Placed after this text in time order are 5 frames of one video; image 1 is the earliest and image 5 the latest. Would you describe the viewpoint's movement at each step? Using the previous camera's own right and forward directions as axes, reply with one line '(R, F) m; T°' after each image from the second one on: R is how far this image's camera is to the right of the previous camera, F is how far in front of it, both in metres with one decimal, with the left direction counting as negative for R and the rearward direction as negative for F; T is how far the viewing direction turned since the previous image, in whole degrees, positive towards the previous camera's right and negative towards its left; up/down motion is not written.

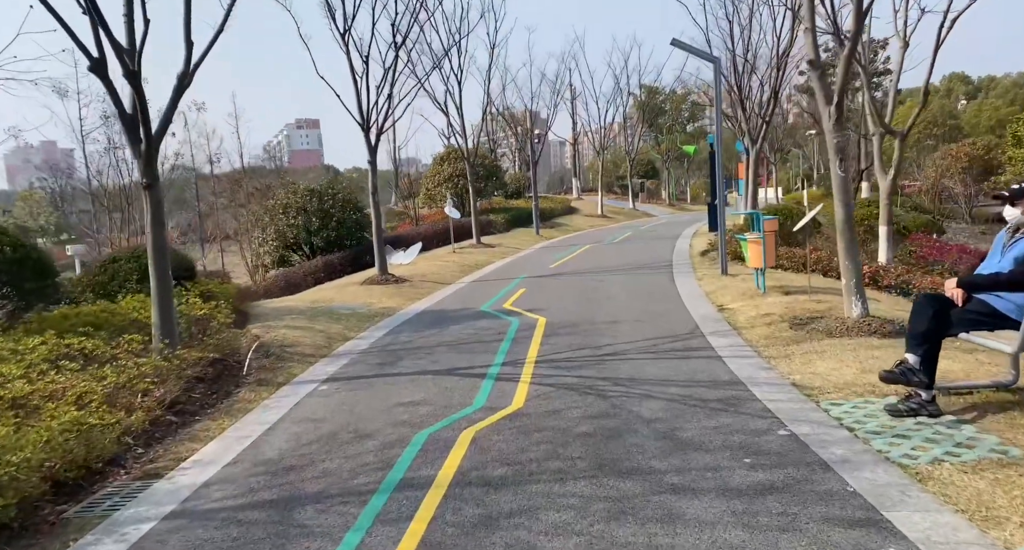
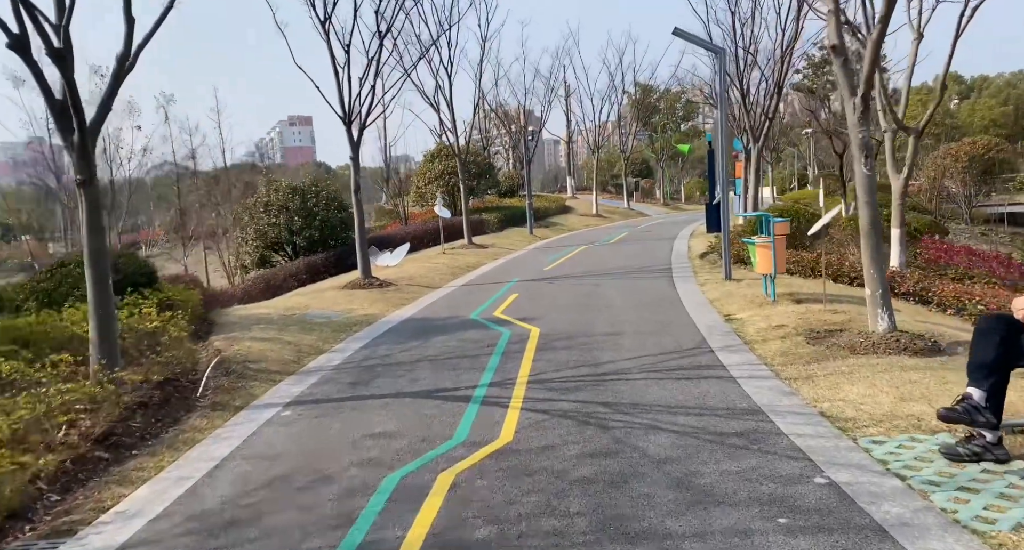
(0.0, +0.9) m; +1°
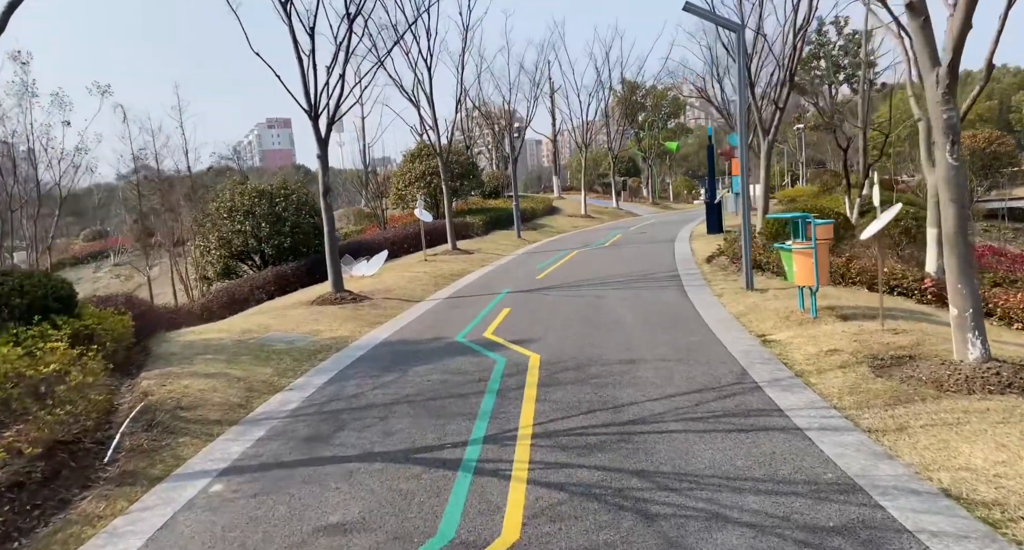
(-0.1, +1.6) m; +1°
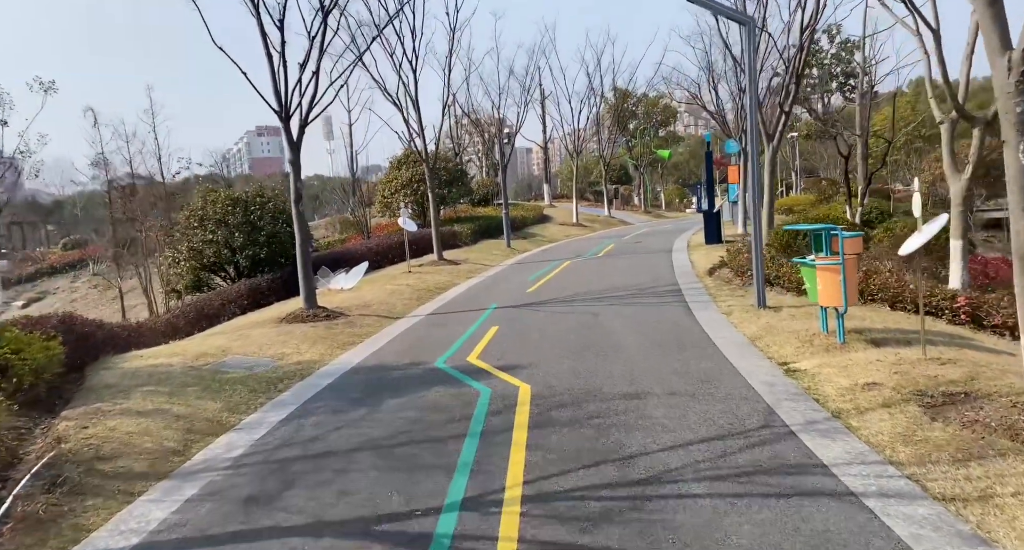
(0.0, +1.1) m; +1°
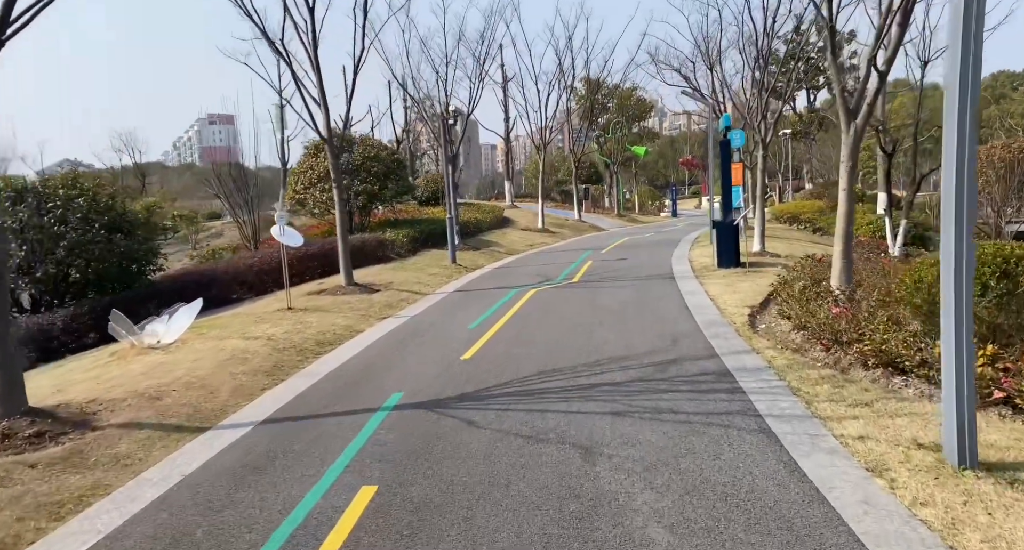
(+0.5, +6.0) m; +3°
